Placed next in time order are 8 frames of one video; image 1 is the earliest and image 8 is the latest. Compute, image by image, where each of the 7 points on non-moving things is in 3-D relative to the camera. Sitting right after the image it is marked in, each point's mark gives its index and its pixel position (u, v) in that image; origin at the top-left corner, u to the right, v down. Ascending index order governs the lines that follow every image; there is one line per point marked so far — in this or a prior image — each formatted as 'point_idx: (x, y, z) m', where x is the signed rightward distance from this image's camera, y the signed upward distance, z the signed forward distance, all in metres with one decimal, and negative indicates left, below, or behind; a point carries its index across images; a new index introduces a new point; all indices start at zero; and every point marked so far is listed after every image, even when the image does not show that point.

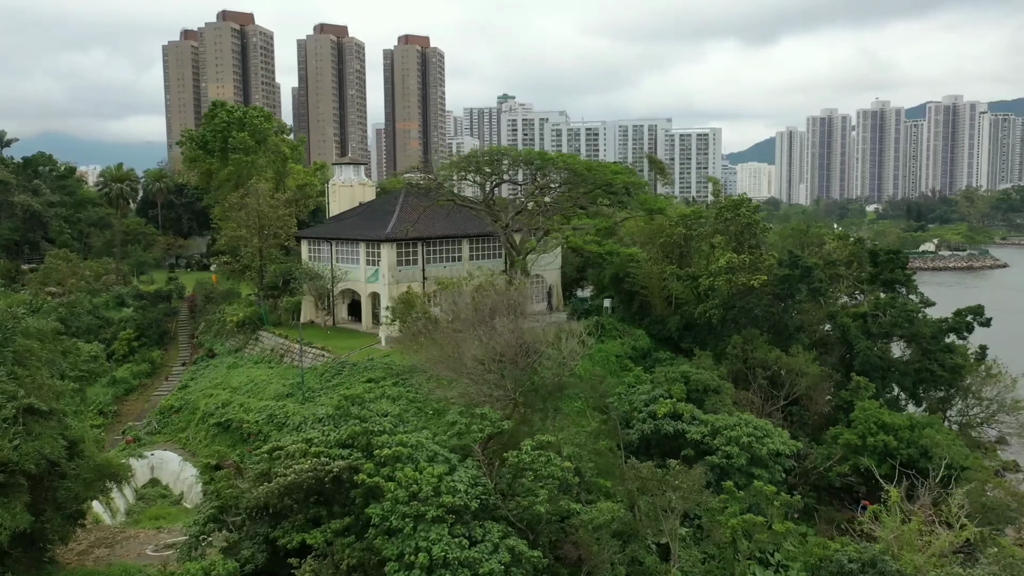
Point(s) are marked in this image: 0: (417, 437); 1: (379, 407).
0: (-1.9, -2.9, +16.0) m
1: (-2.6, -2.5, +17.1) m
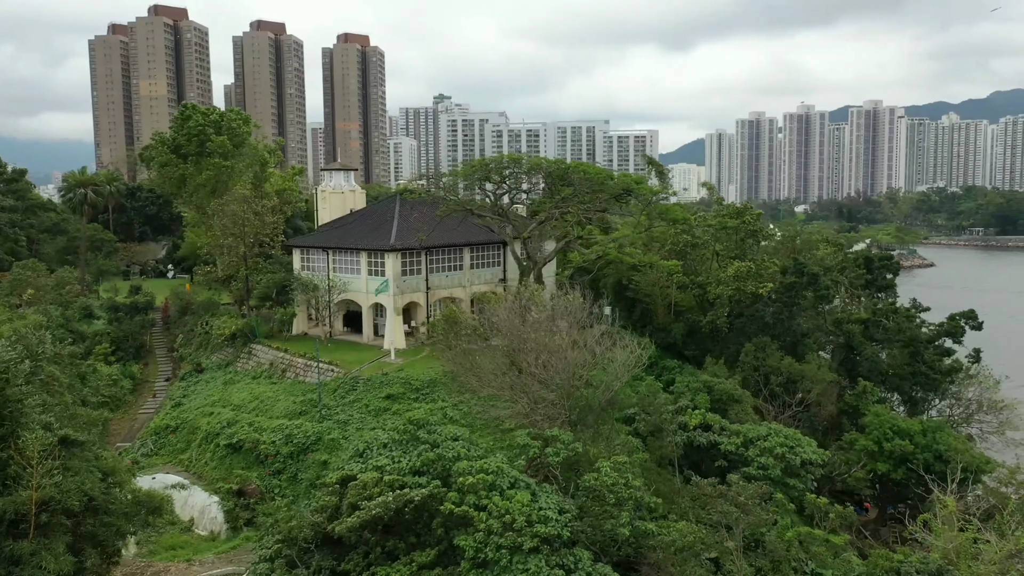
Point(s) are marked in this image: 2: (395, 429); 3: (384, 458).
0: (-0.4, -3.2, +15.5) m
1: (-1.2, -2.9, +16.5) m
2: (-2.3, -2.9, +16.9) m
3: (-2.5, -3.2, +15.8) m
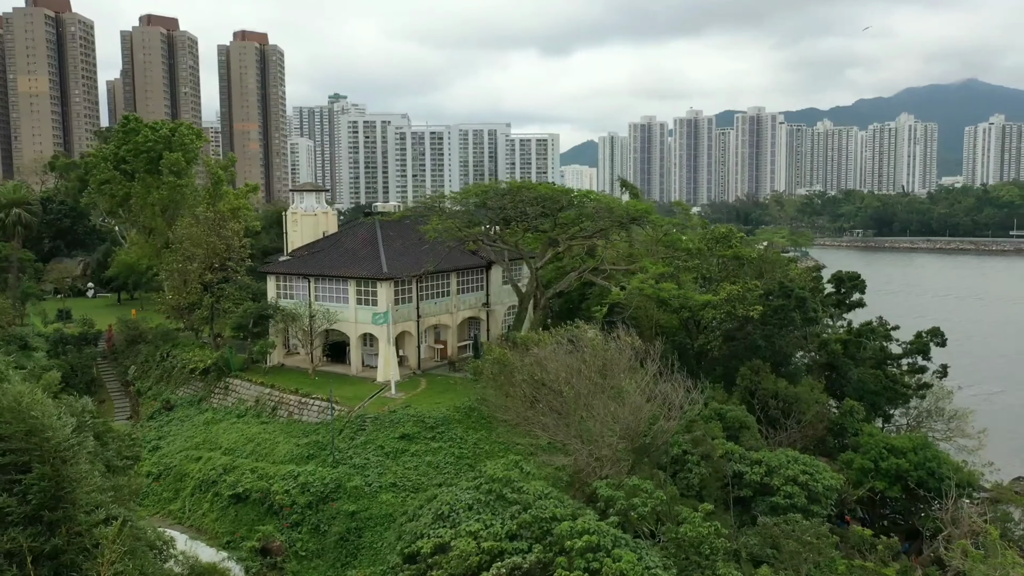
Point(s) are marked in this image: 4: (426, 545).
0: (+1.4, -4.2, +15.0) m
1: (+0.5, -3.9, +15.9) m
2: (-0.7, -3.9, +16.2) m
3: (-0.7, -4.2, +15.0) m
4: (-1.6, -4.5, +14.3) m
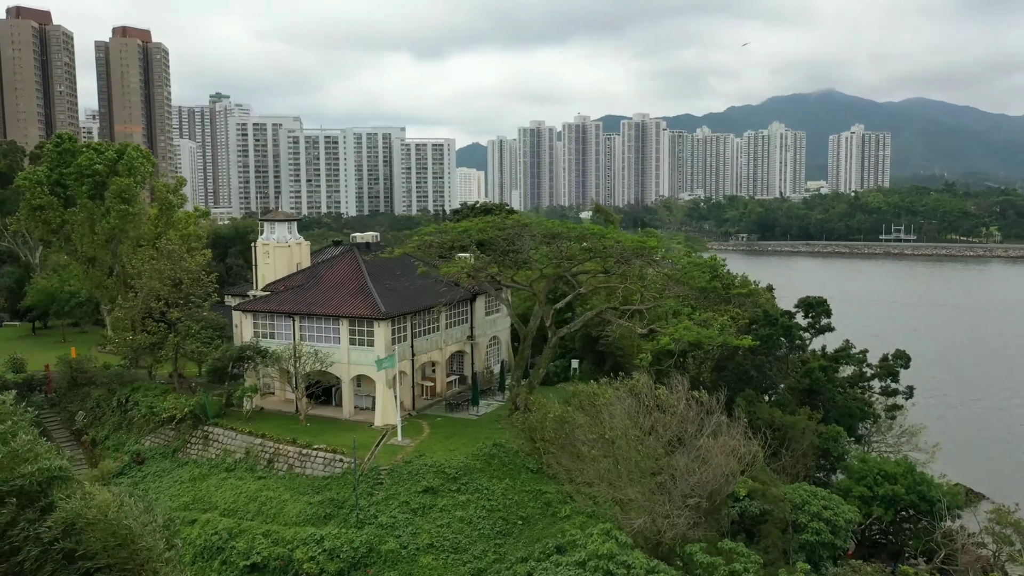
0: (+3.4, -5.4, +14.5) m
1: (+2.4, -5.1, +15.3) m
2: (+1.2, -5.2, +15.4) m
3: (+1.3, -5.5, +14.3) m
4: (+0.5, -5.7, +13.5) m
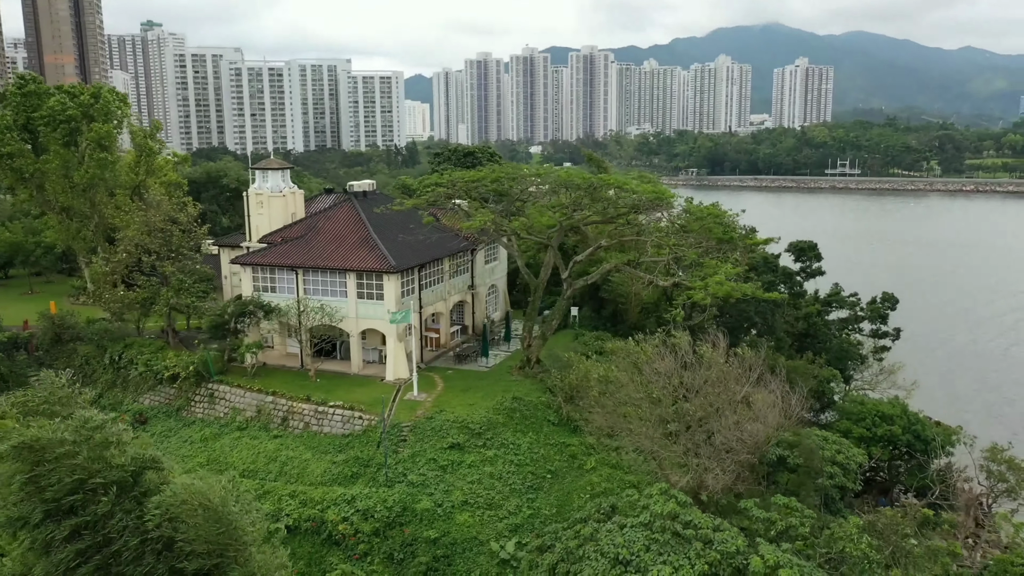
0: (+4.7, -4.8, +14.9) m
1: (+3.6, -4.4, +15.5) m
2: (+2.4, -4.5, +15.6) m
3: (+2.6, -4.9, +14.5) m
4: (+1.9, -5.1, +13.6) m
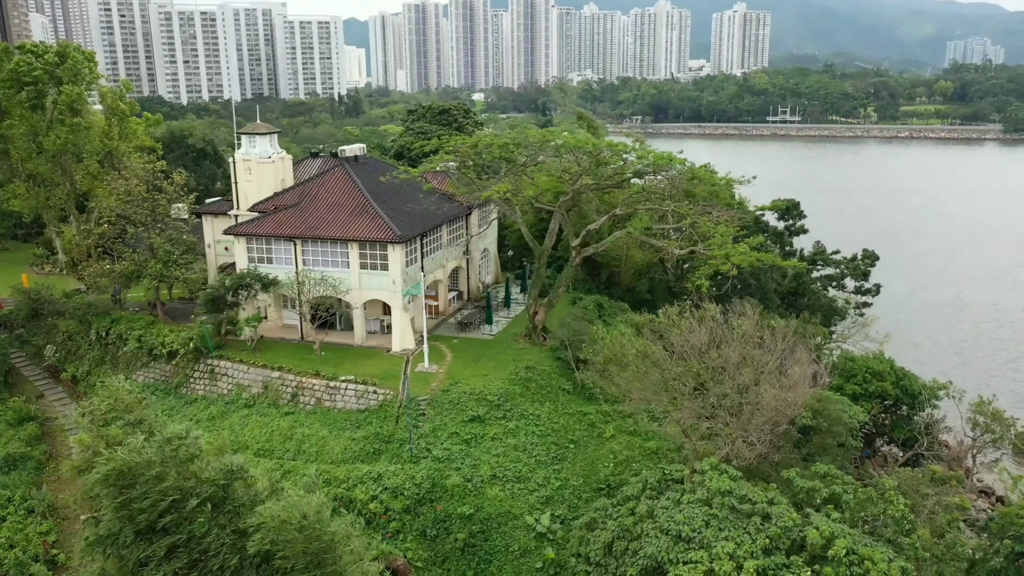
0: (+5.8, -4.4, +15.3) m
1: (+4.7, -4.0, +15.9) m
2: (+3.5, -4.1, +15.8) m
3: (+3.8, -4.5, +14.8) m
4: (+3.1, -4.9, +13.9) m
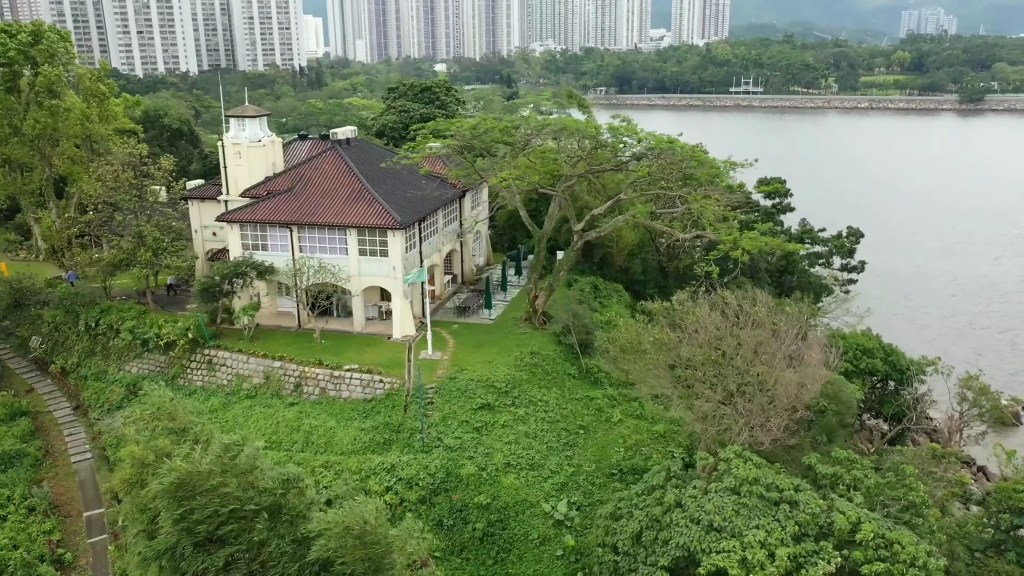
0: (+6.4, -4.2, +15.6) m
1: (+5.3, -3.8, +16.1) m
2: (+4.1, -3.9, +16.0) m
3: (+4.4, -4.4, +15.0) m
4: (+3.8, -4.8, +14.1) m
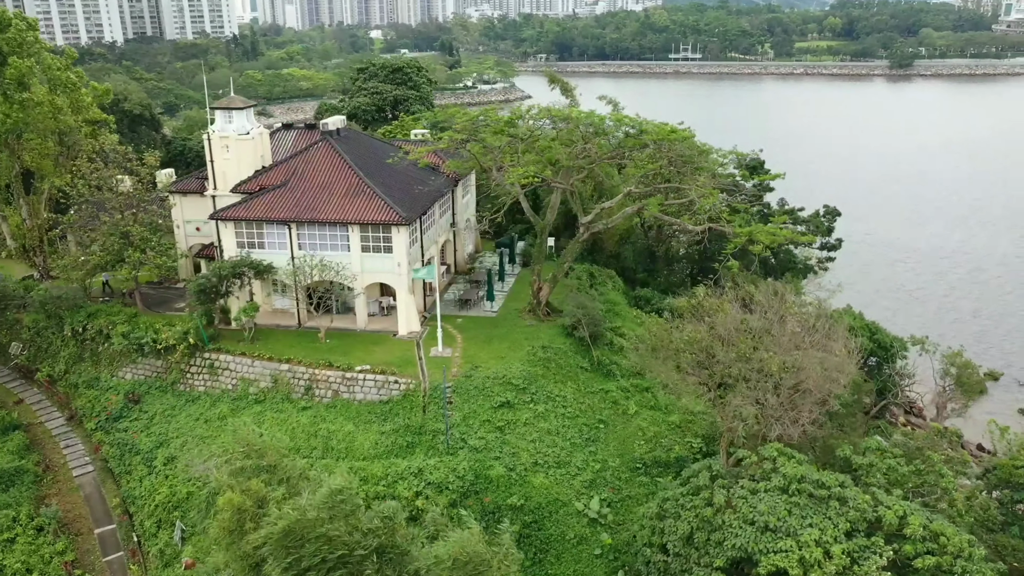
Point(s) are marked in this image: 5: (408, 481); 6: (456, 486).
0: (+7.5, -4.2, +16.2) m
1: (+6.3, -3.8, +16.5) m
2: (+5.1, -4.0, +16.4) m
3: (+5.6, -4.5, +15.4) m
4: (+5.0, -4.9, +14.5) m
5: (-2.6, -4.8, +20.4) m
6: (-1.4, -4.9, +20.2) m
